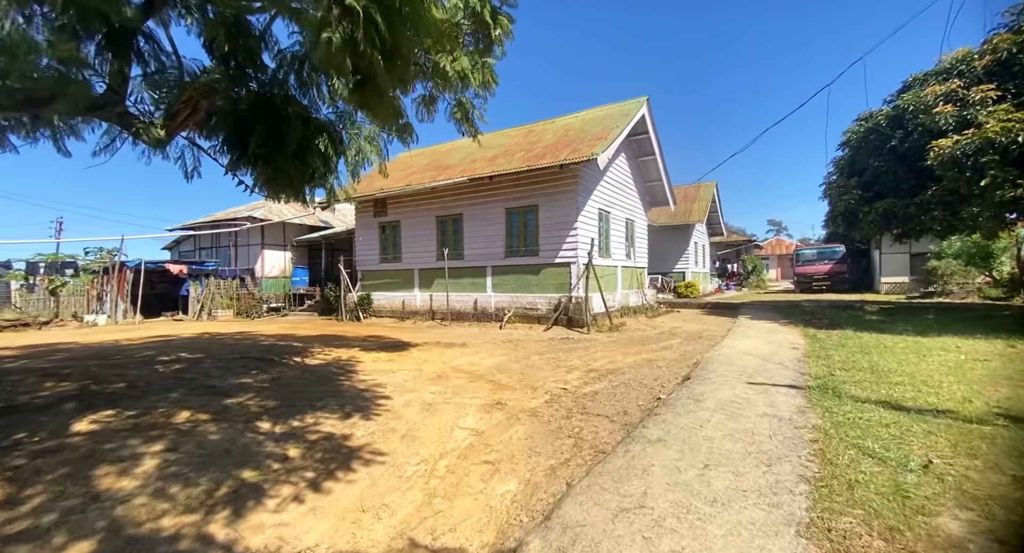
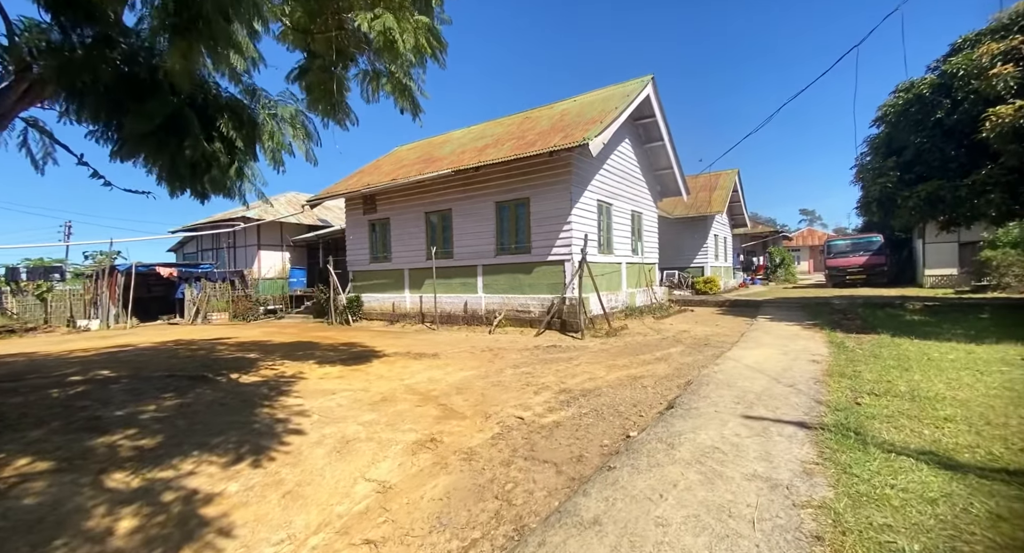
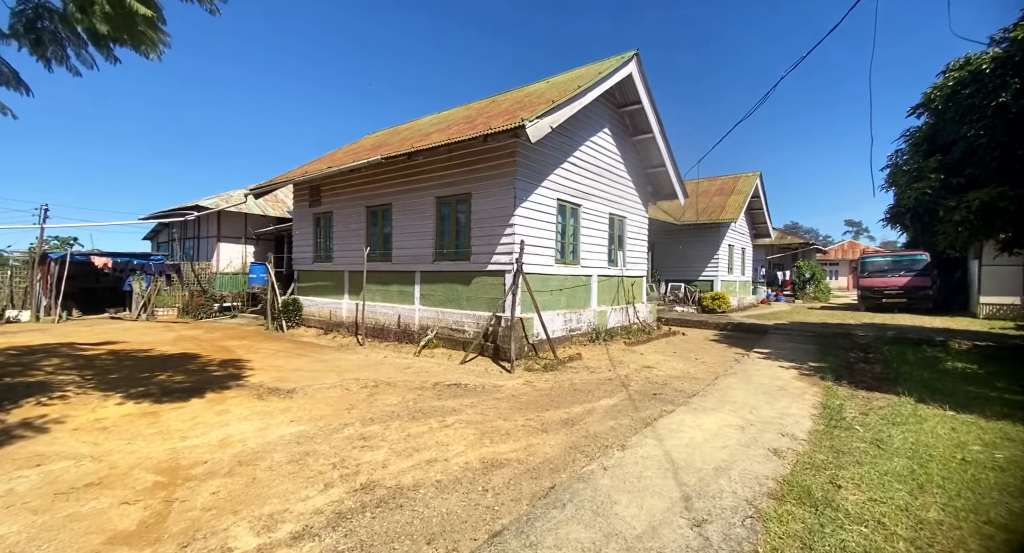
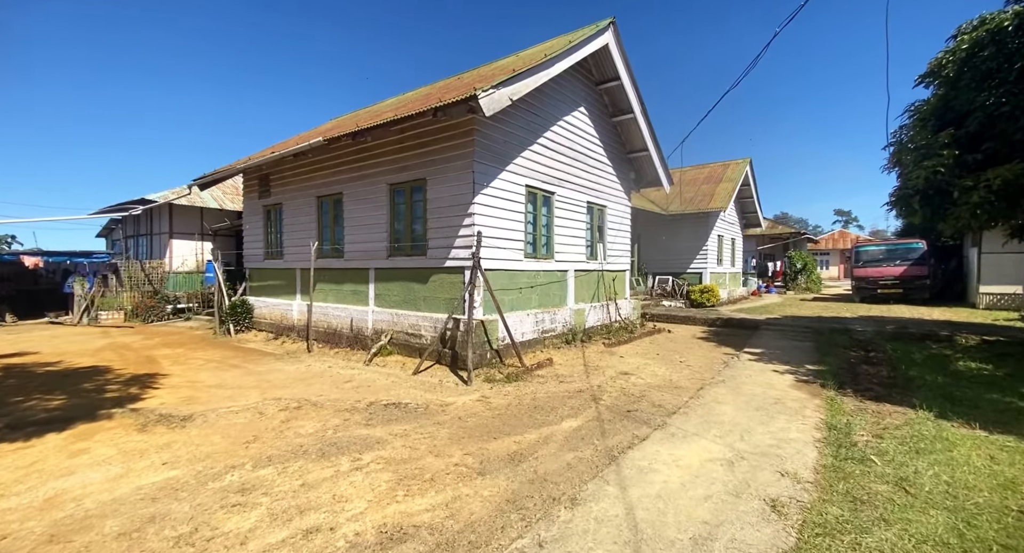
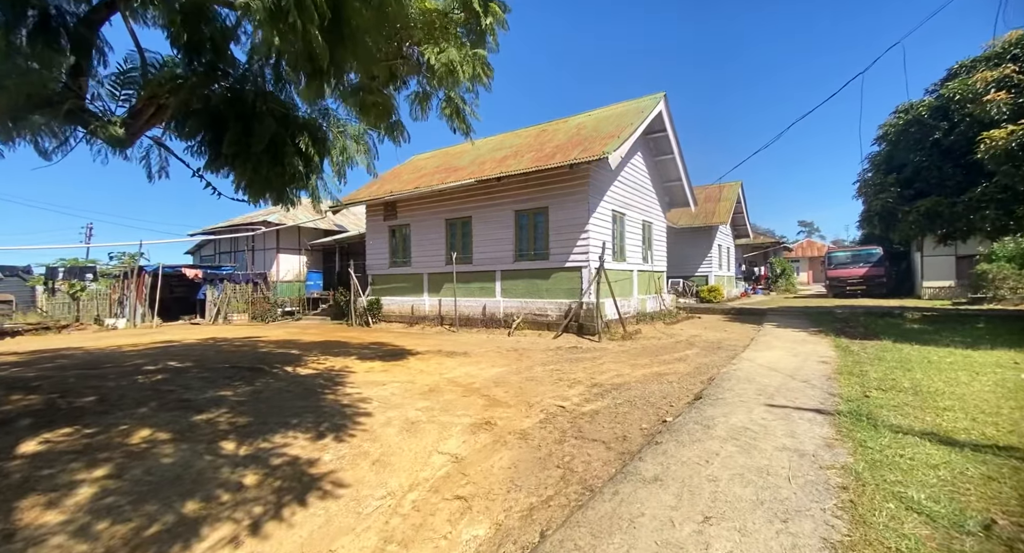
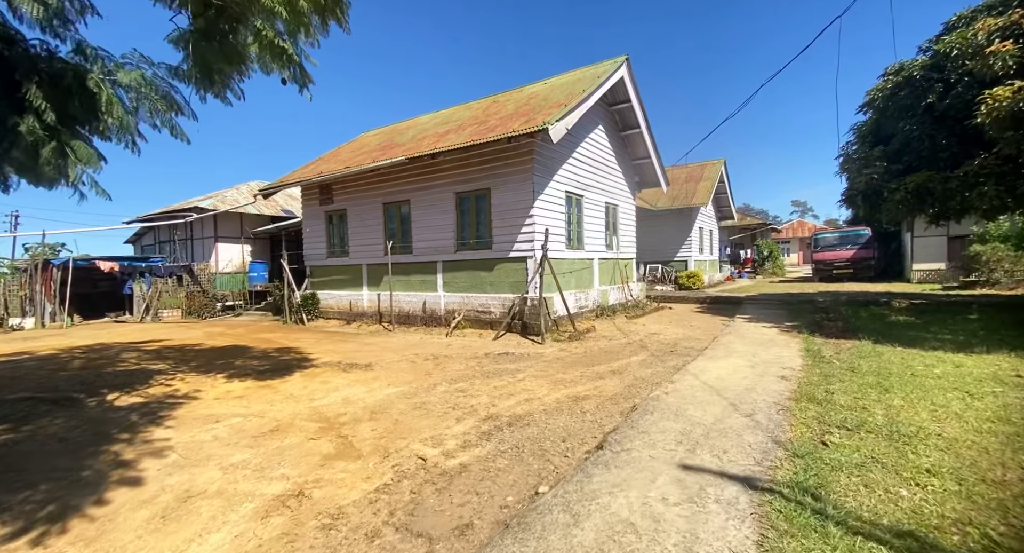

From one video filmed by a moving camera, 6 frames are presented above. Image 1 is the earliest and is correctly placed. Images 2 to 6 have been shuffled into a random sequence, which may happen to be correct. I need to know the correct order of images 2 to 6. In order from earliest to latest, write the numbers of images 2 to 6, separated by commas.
5, 2, 6, 3, 4
